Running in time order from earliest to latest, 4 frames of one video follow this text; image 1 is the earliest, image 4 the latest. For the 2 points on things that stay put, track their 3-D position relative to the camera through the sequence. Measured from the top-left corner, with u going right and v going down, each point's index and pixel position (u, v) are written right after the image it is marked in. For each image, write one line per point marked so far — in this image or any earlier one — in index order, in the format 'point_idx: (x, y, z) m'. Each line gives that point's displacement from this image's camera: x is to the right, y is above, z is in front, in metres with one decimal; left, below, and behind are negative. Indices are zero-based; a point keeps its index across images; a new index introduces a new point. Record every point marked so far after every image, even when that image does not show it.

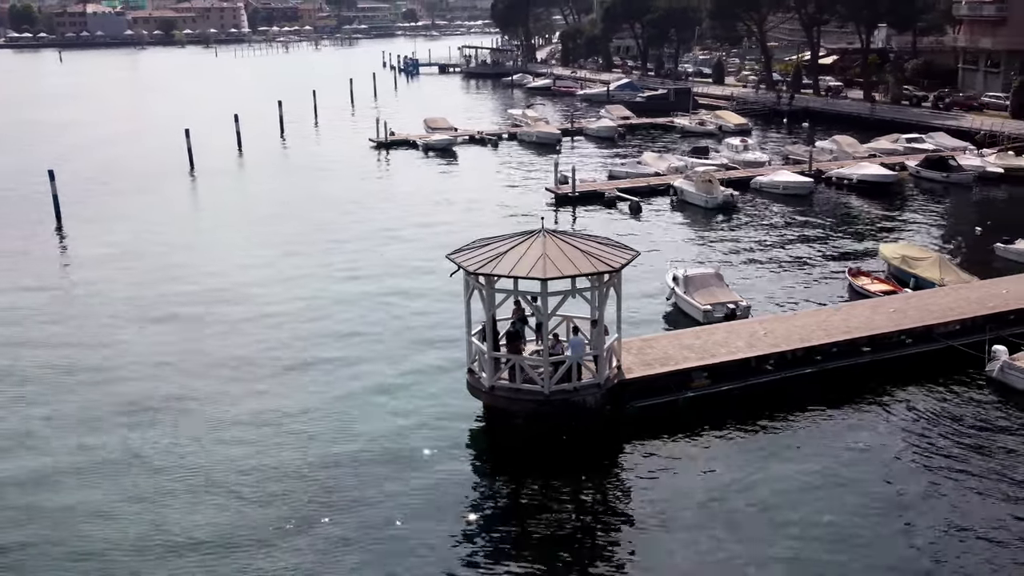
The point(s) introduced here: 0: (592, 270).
0: (+1.6, +0.4, +19.1) m
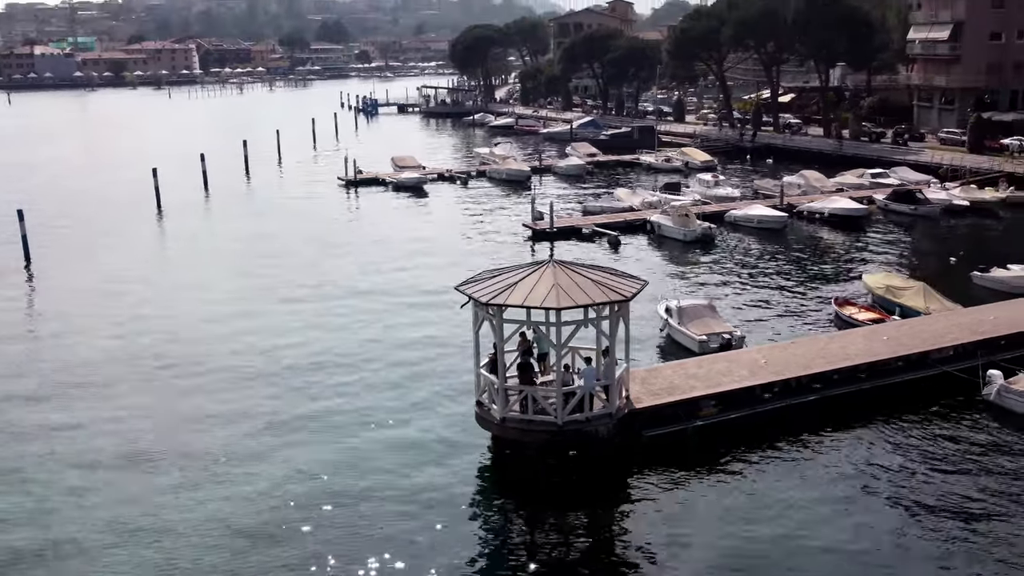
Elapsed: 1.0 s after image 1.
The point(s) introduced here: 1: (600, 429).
0: (+1.8, -0.2, +19.2) m
1: (+1.8, -3.0, +19.9) m
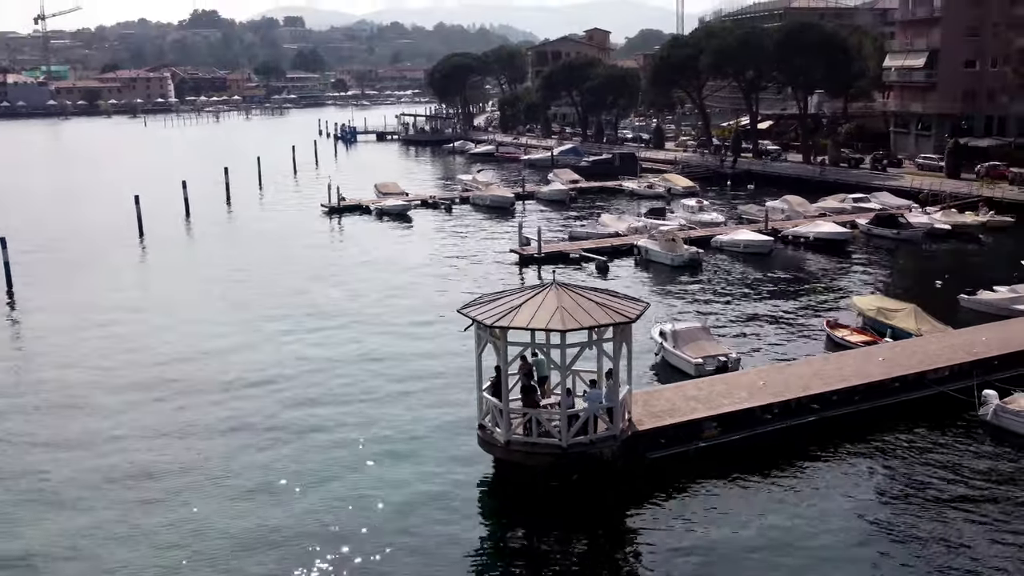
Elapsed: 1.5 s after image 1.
0: (+1.9, -0.7, +19.3) m
1: (+1.9, -3.4, +19.8) m
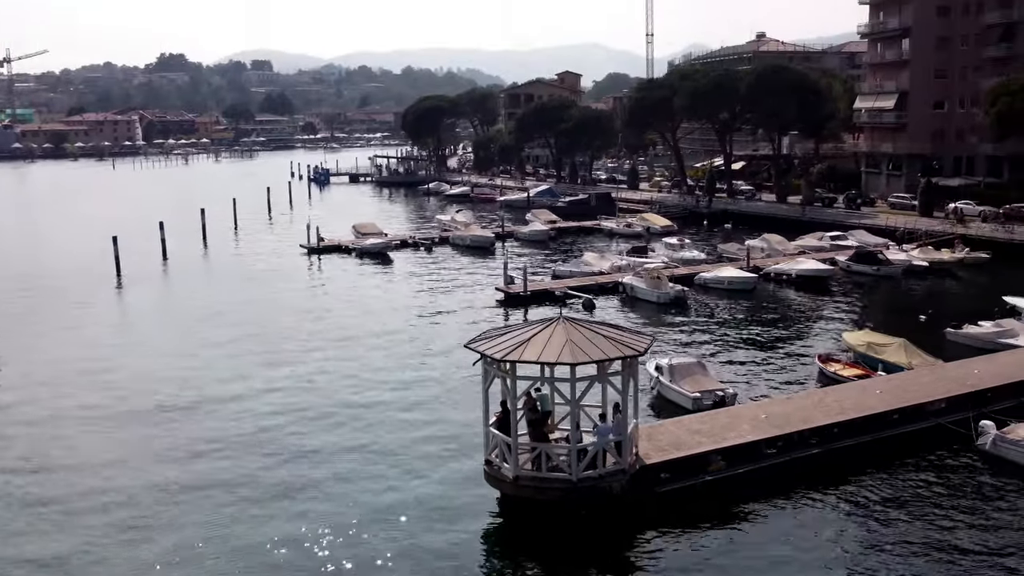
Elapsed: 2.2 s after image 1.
0: (+2.1, -1.4, +19.4) m
1: (+2.1, -4.1, +19.8) m
